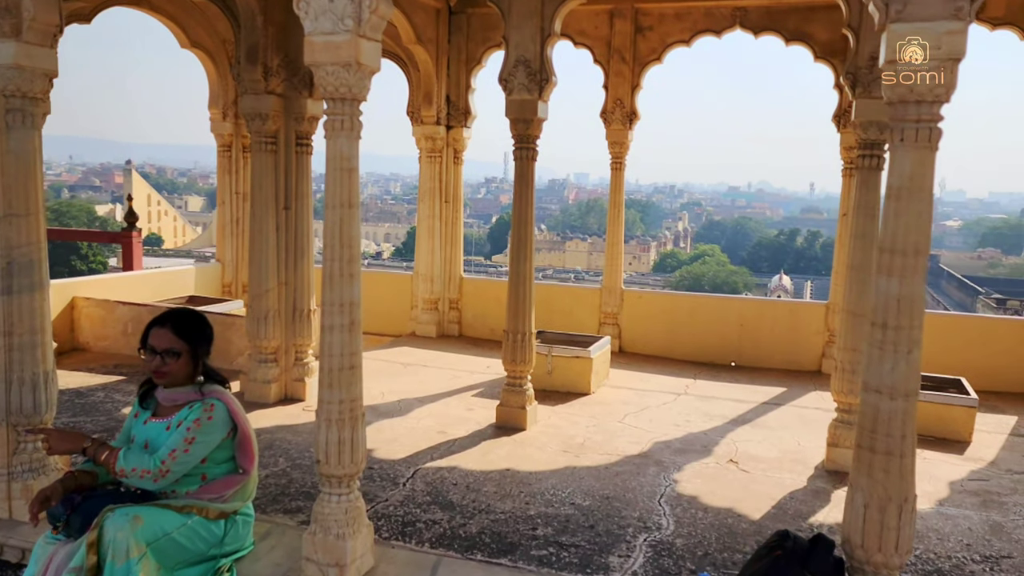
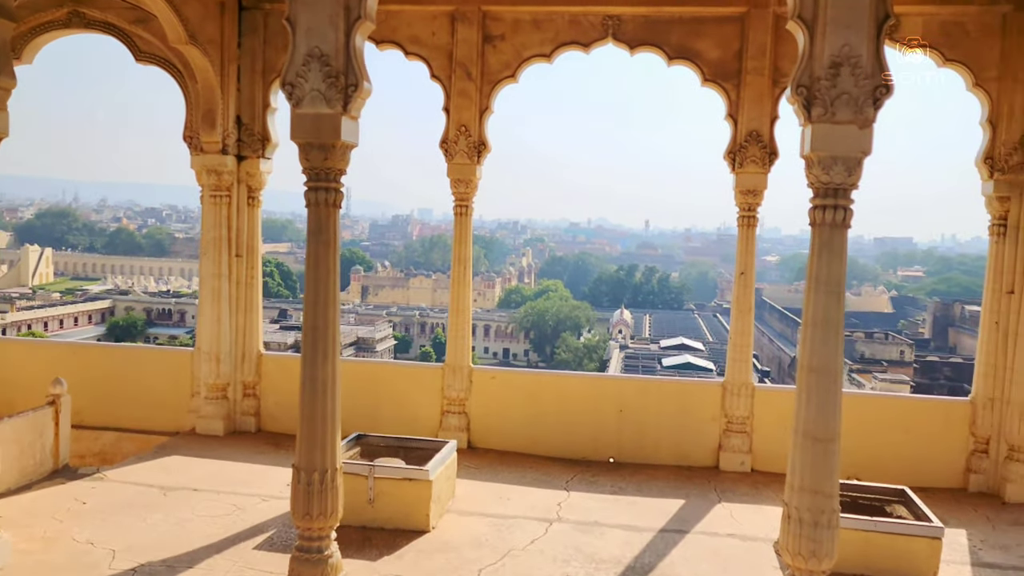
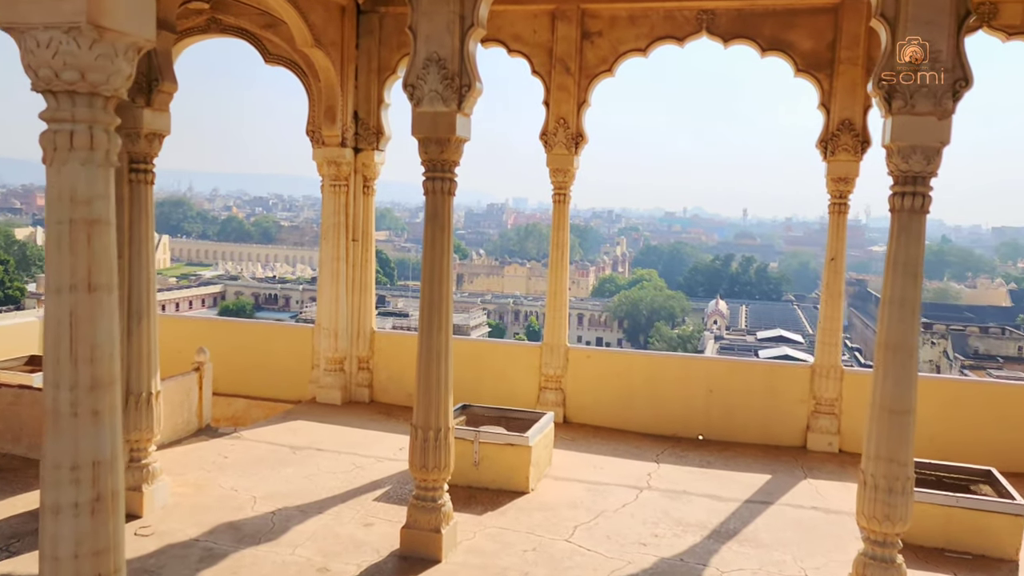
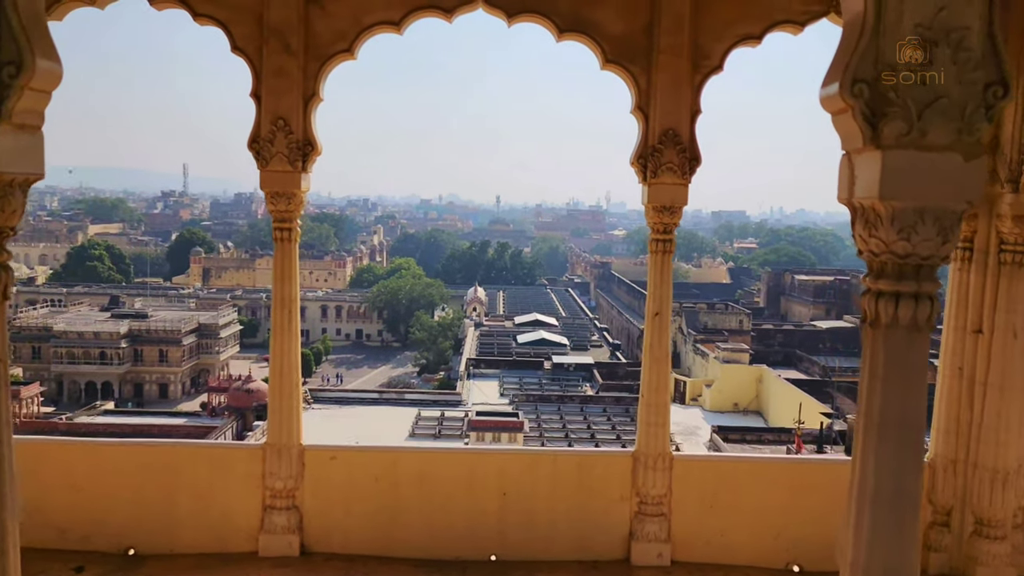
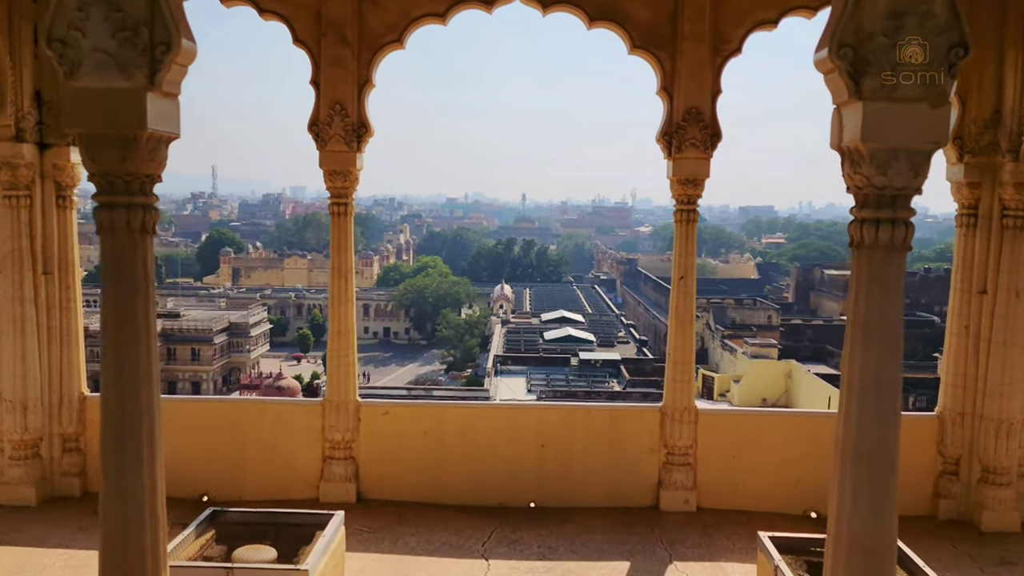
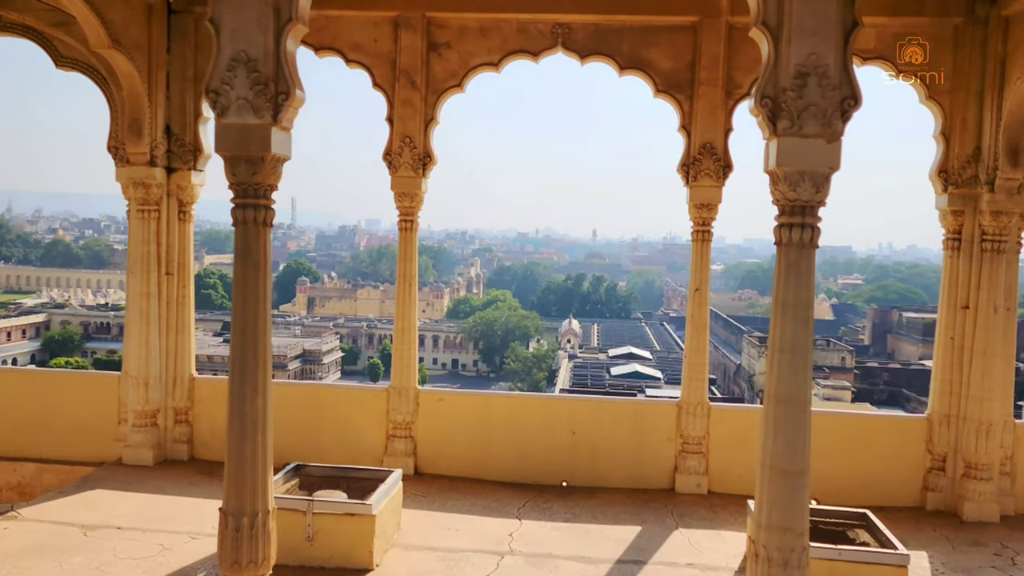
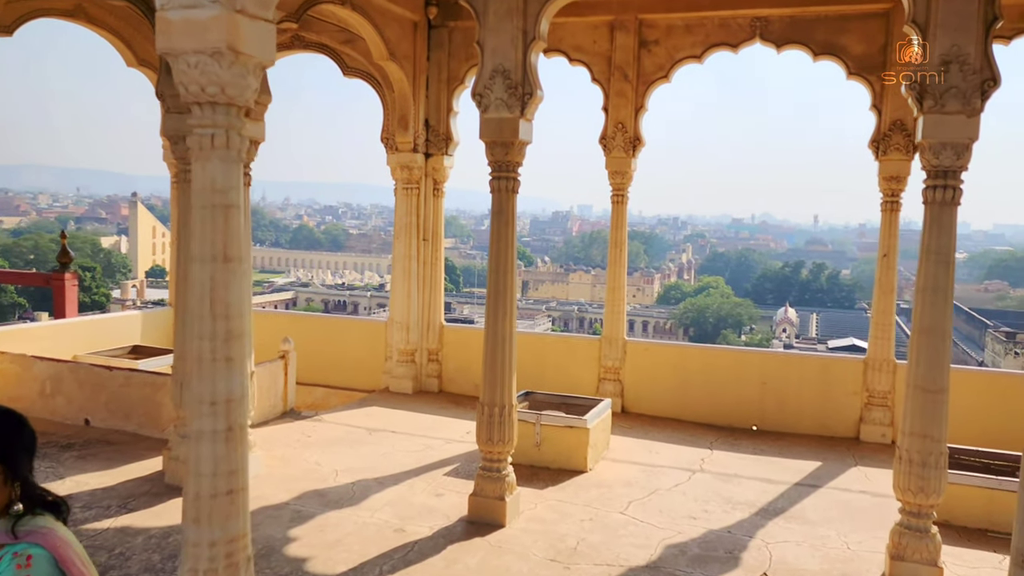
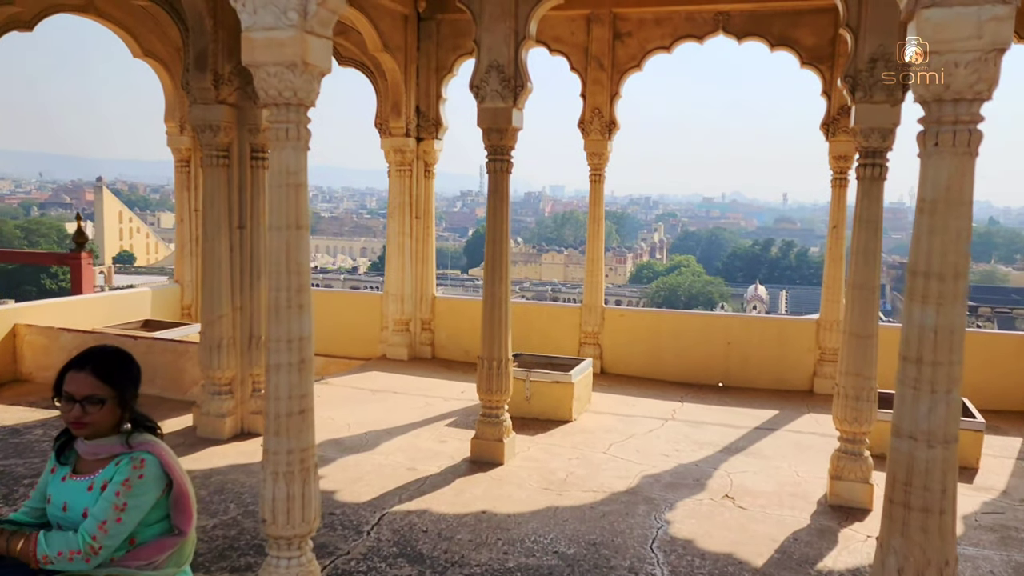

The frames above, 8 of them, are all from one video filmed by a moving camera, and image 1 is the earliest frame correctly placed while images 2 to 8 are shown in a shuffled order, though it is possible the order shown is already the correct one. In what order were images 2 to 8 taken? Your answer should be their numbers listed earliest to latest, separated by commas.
8, 7, 3, 2, 6, 5, 4
